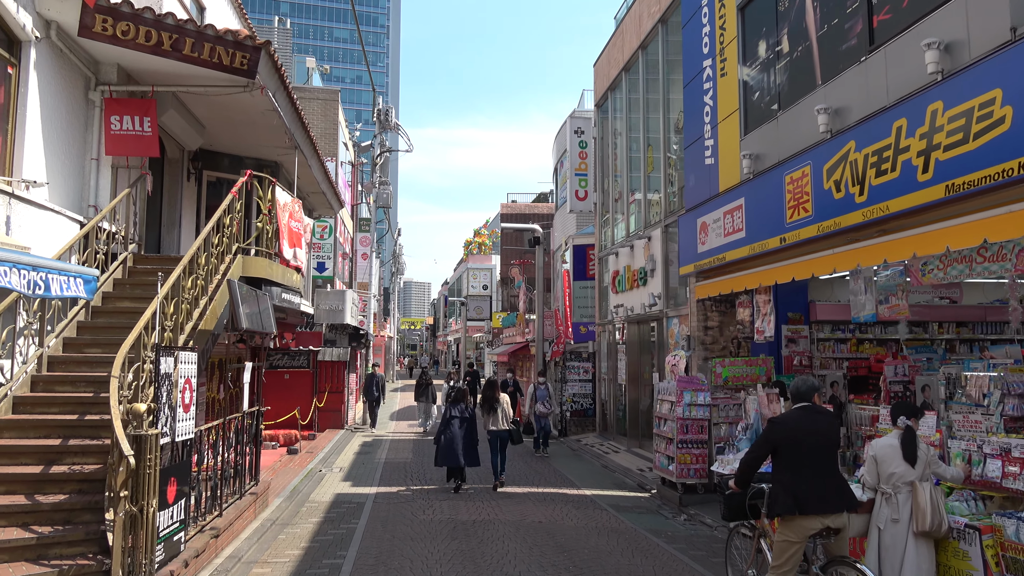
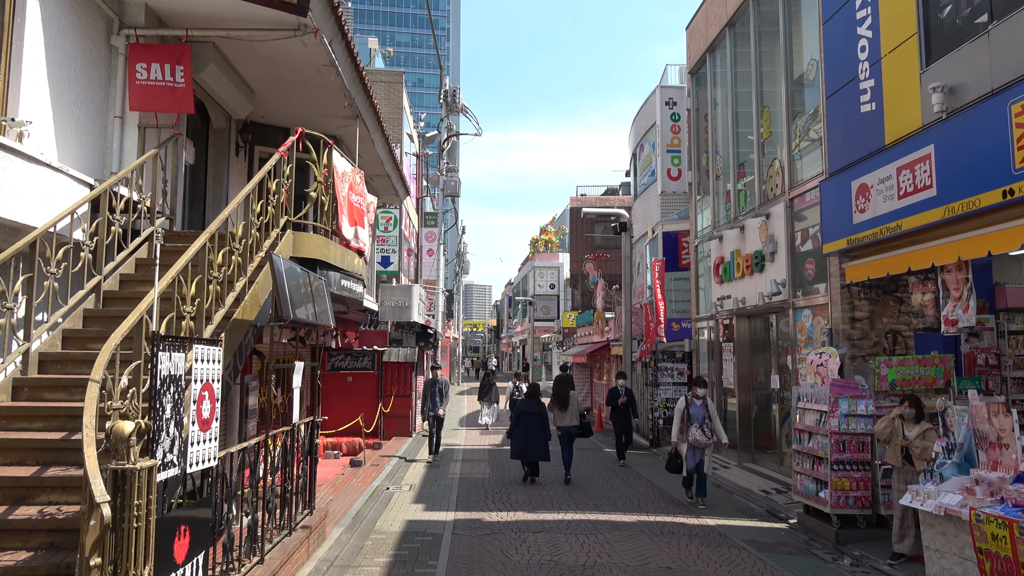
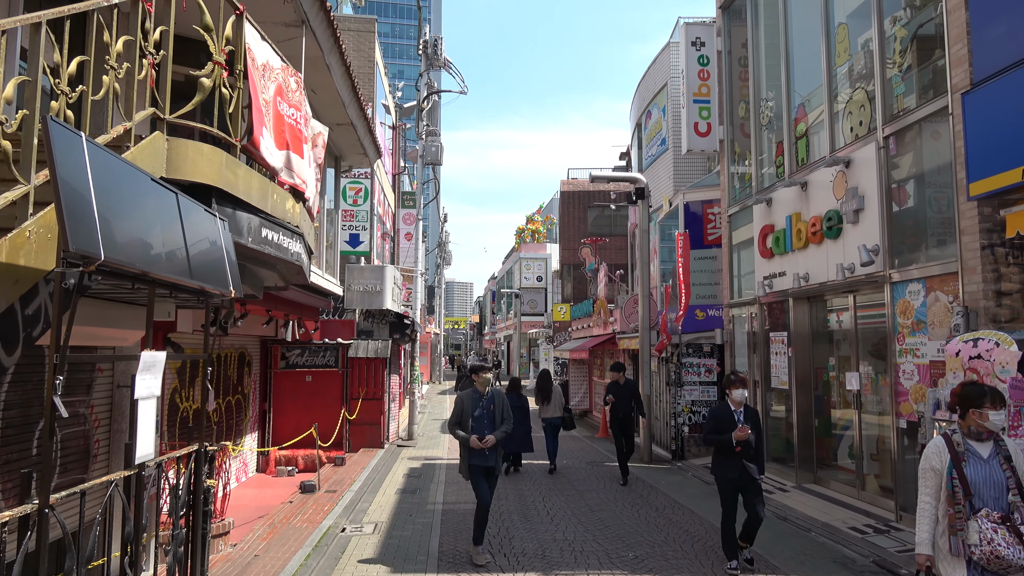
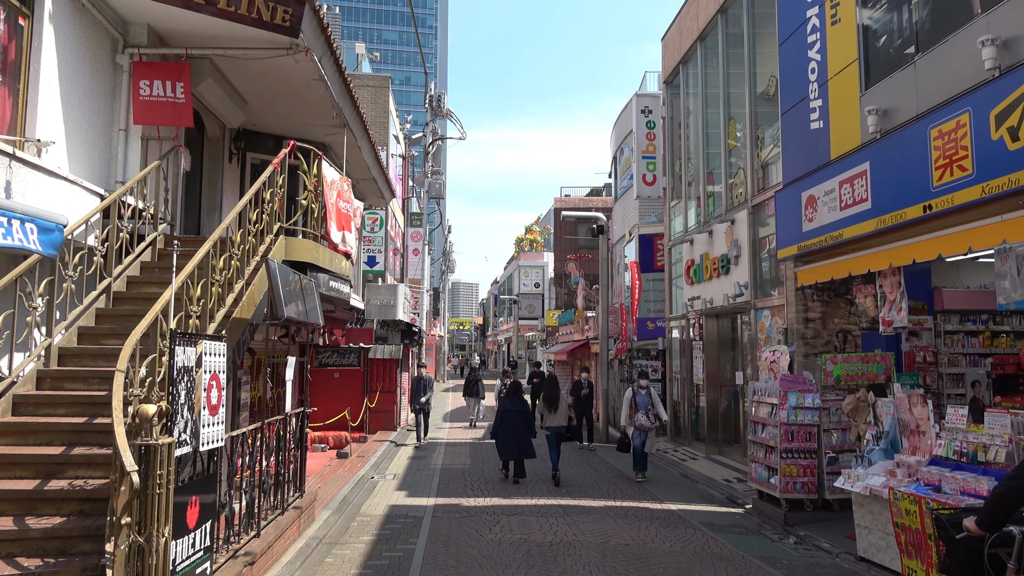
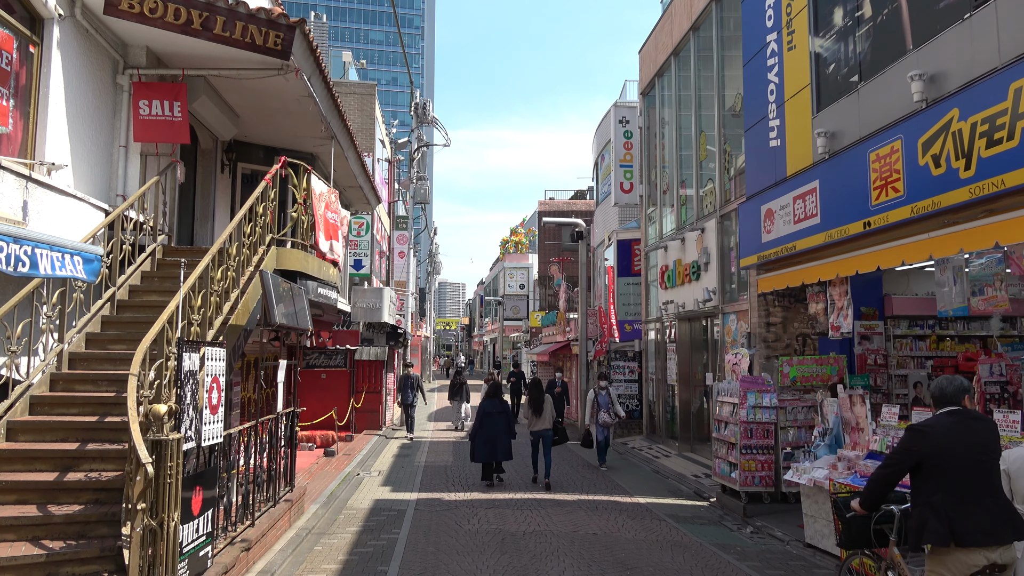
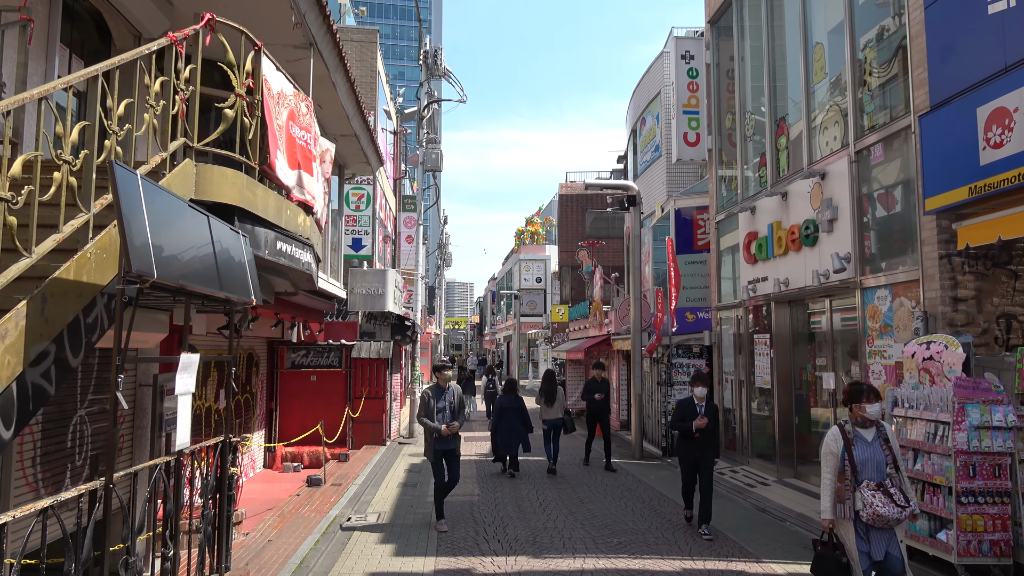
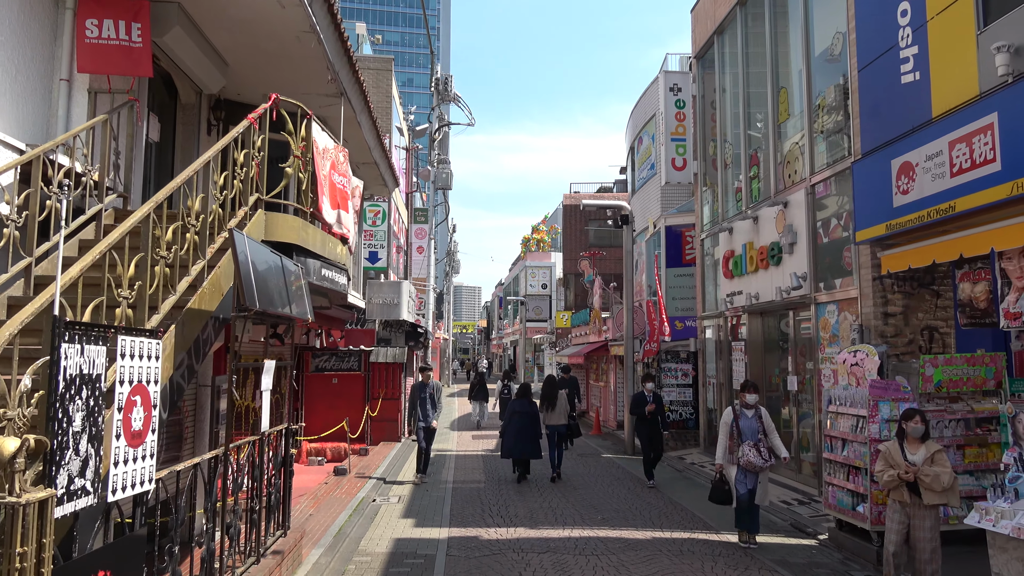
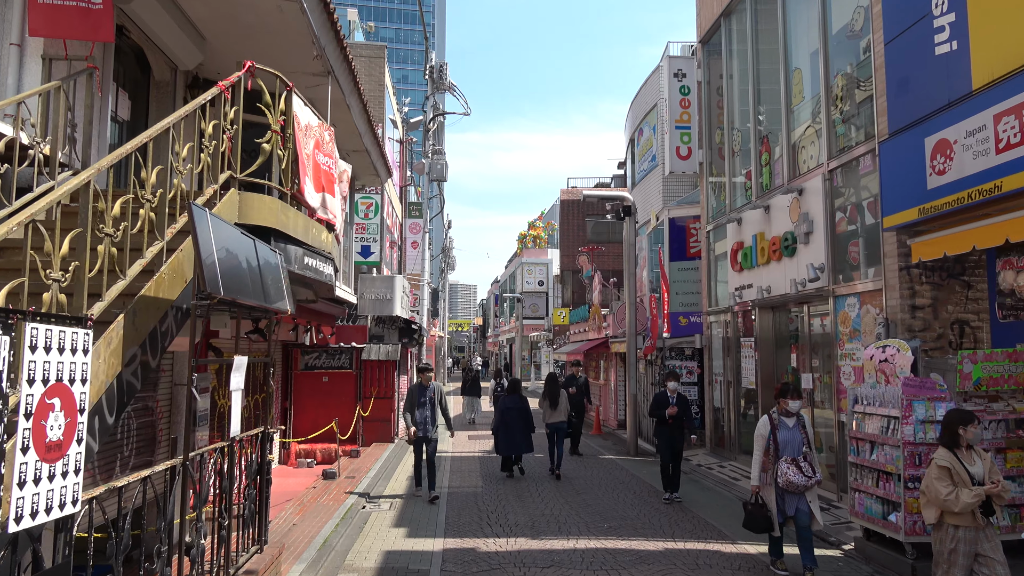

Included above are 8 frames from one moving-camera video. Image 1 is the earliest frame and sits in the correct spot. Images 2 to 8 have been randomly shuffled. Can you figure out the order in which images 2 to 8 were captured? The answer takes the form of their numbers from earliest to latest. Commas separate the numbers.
5, 4, 2, 7, 8, 6, 3
